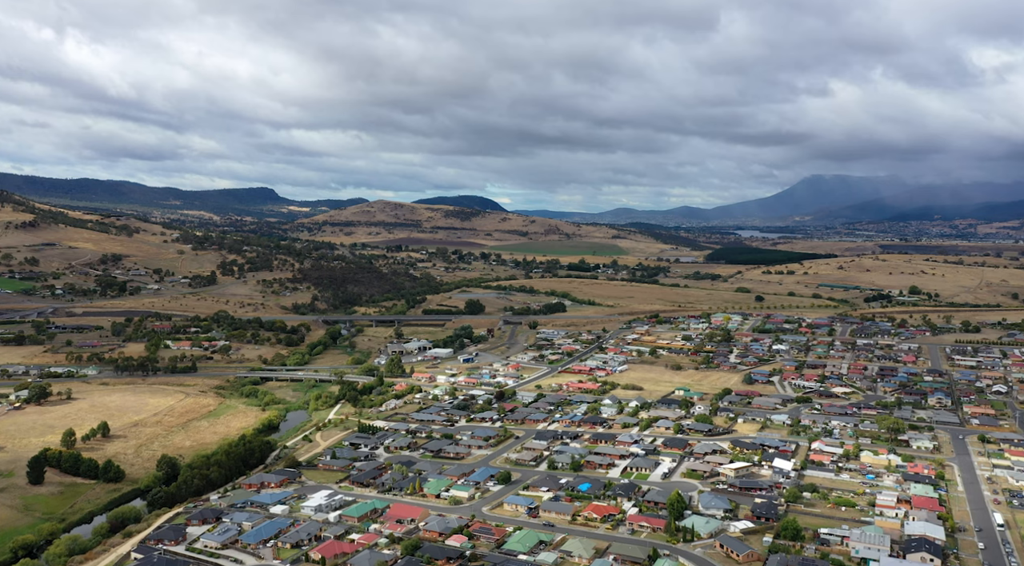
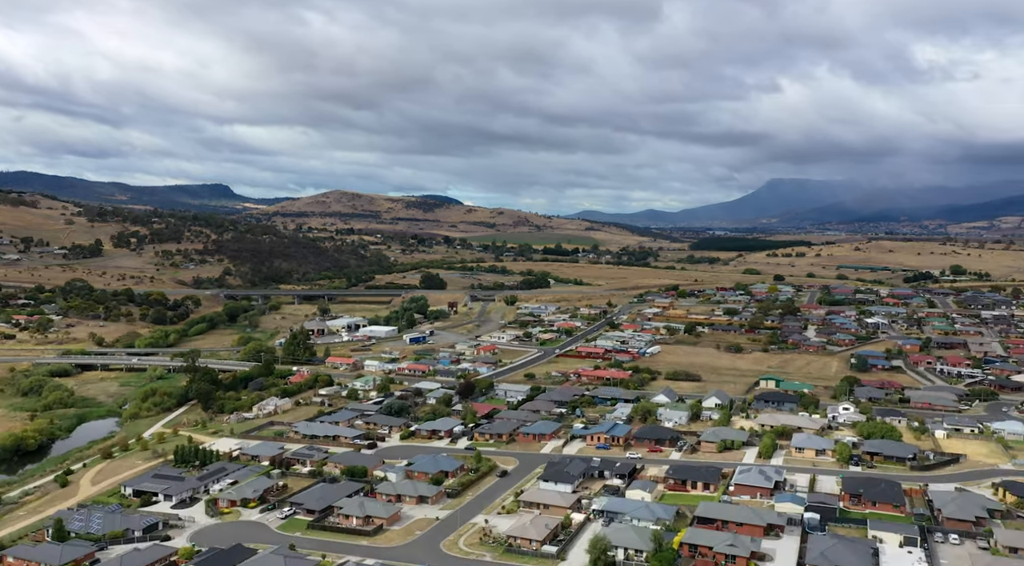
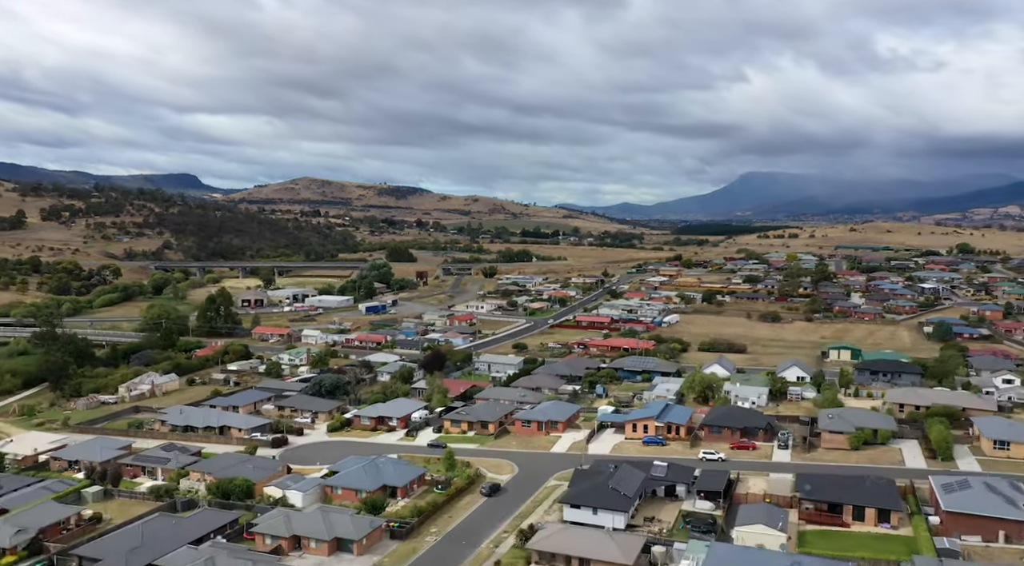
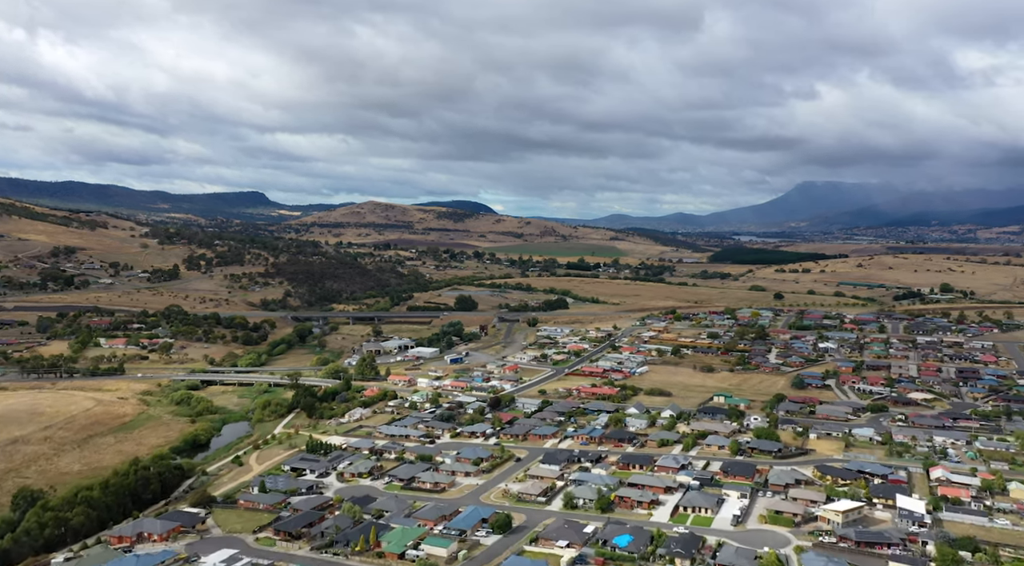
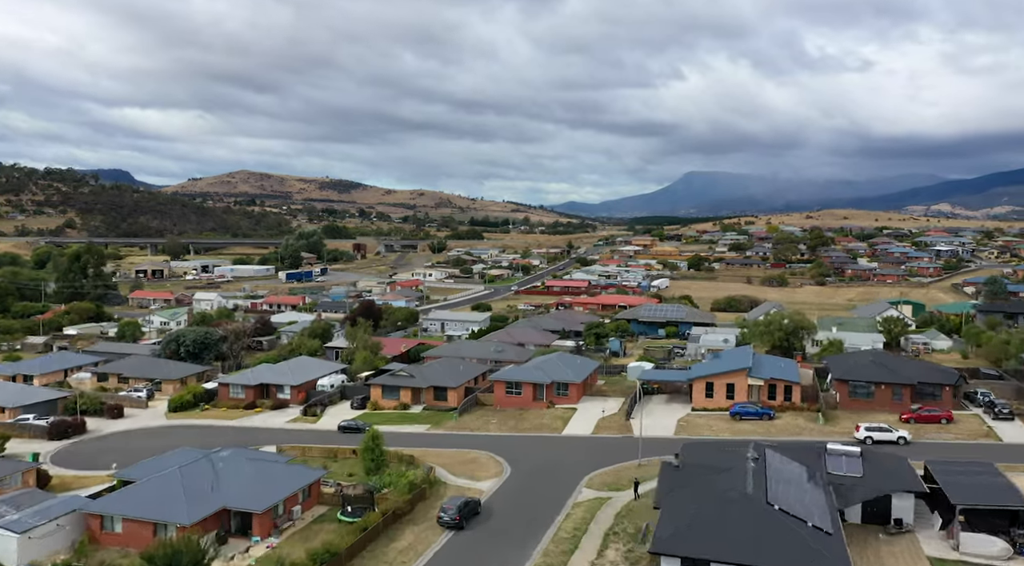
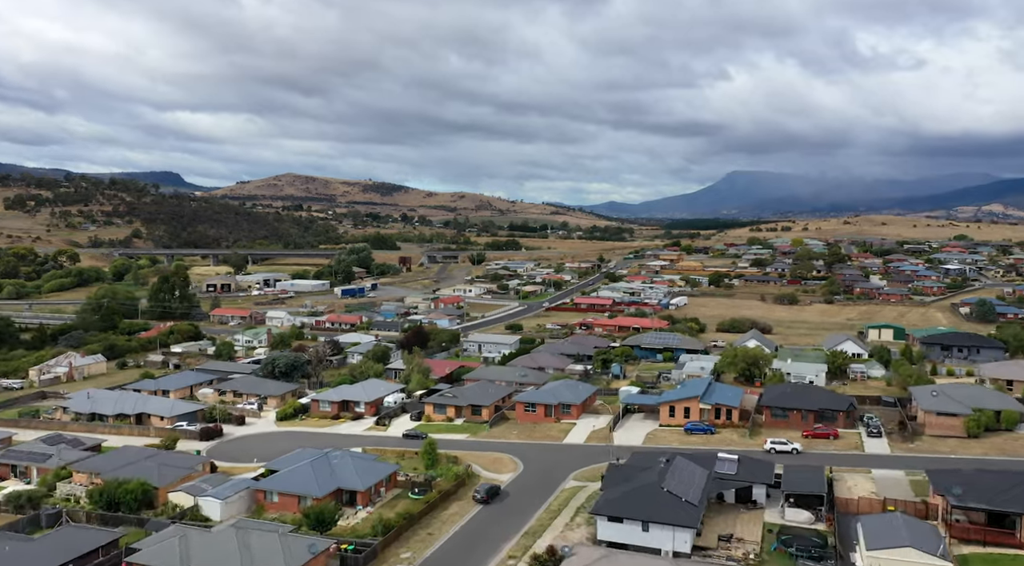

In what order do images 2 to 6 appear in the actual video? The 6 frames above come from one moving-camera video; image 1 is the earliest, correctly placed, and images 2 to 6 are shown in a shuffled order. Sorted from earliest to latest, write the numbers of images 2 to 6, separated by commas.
4, 2, 3, 6, 5
